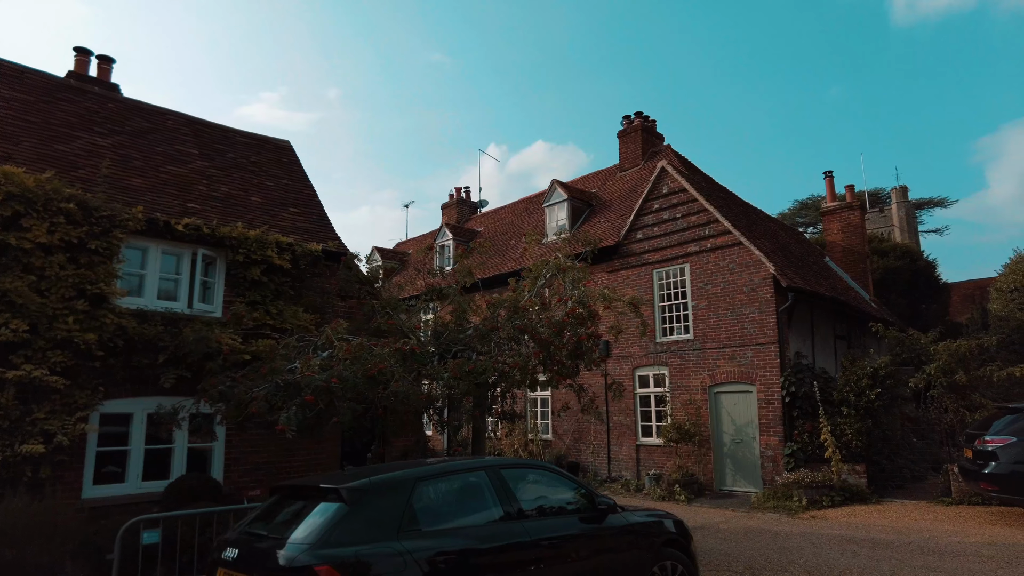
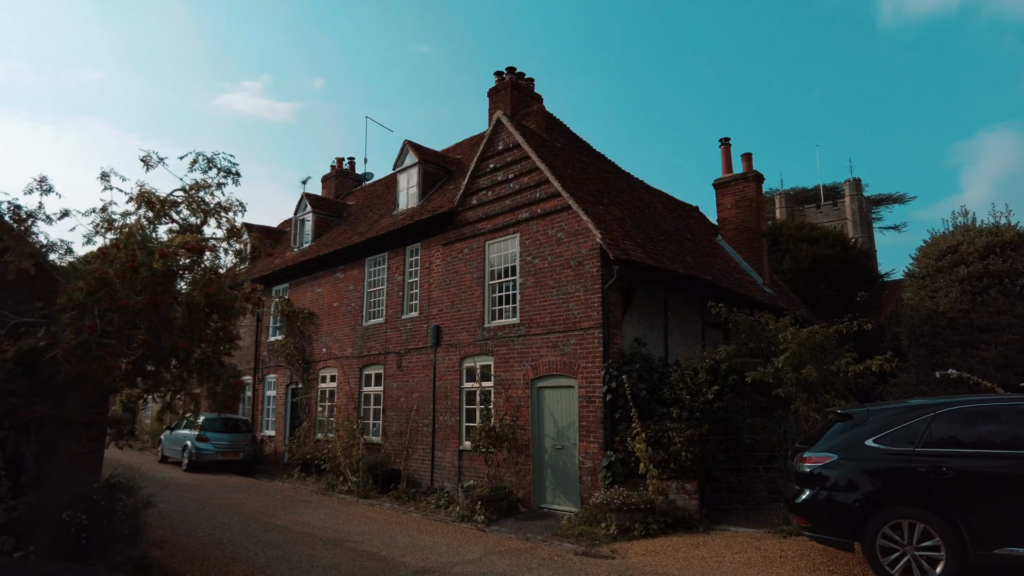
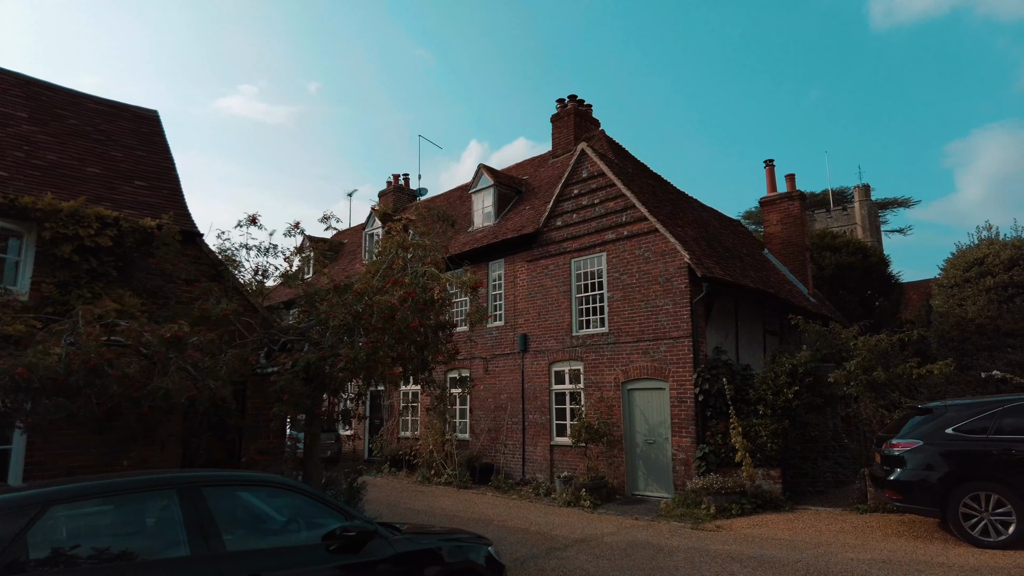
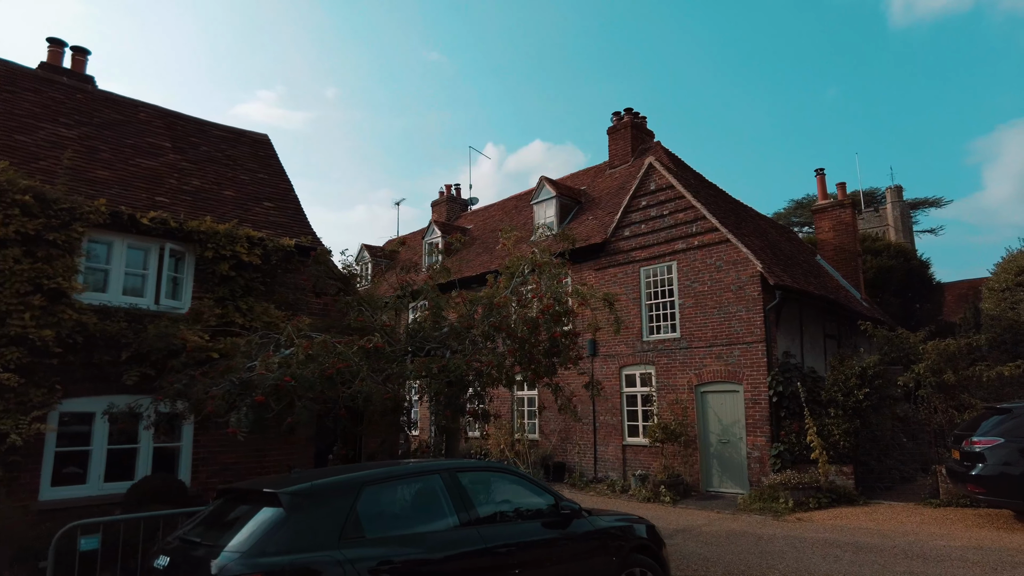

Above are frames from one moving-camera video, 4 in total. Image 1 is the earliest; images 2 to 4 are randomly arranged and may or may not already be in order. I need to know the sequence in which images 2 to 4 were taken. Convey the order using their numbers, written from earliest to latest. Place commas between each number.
4, 3, 2
